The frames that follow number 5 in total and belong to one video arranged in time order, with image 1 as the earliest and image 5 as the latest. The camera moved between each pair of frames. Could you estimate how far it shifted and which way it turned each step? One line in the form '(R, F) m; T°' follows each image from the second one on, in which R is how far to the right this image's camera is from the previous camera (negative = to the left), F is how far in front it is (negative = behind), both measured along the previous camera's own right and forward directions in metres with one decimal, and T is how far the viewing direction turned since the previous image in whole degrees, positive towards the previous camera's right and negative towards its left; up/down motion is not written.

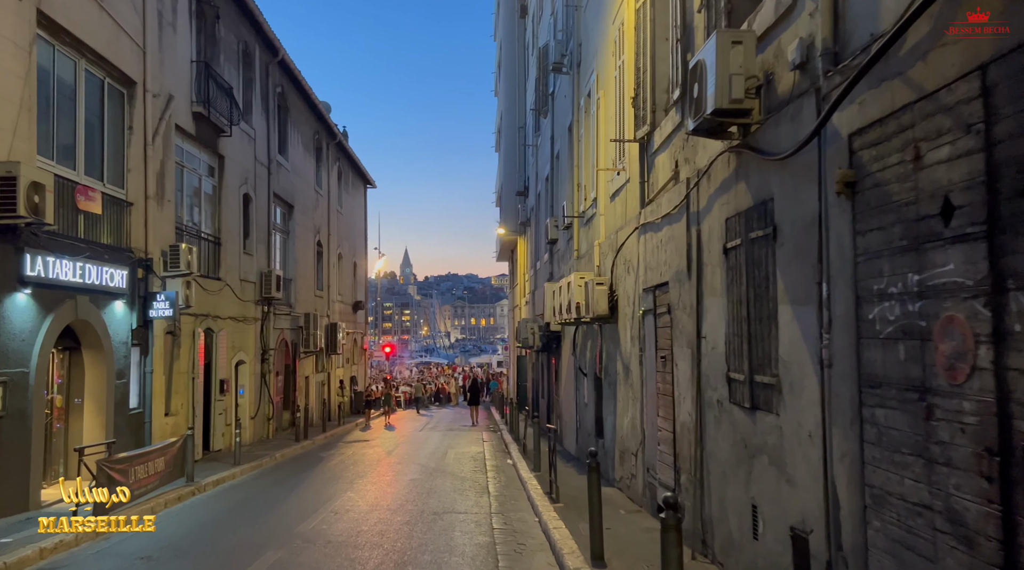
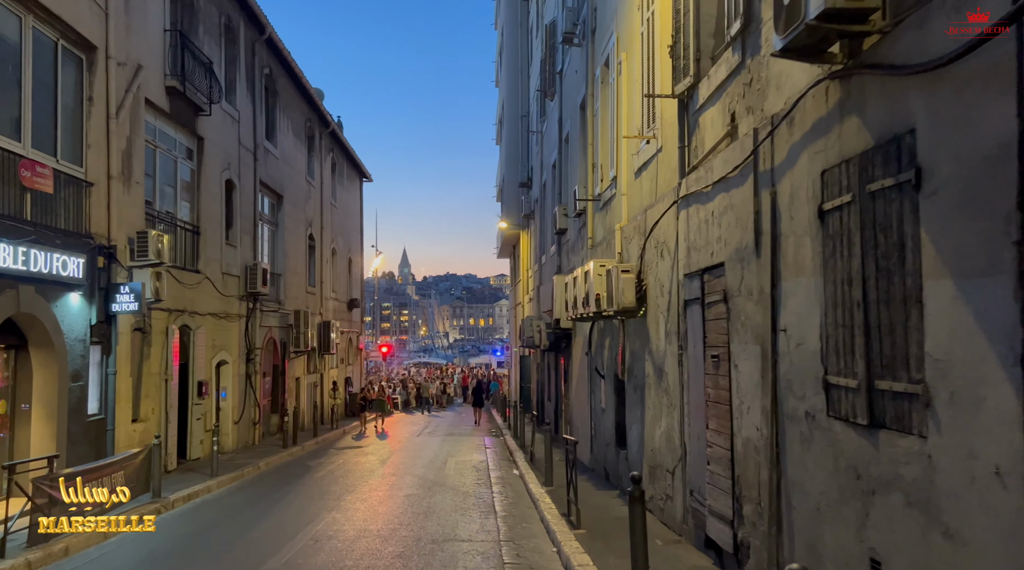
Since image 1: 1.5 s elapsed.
(-0.1, +1.6) m; 0°
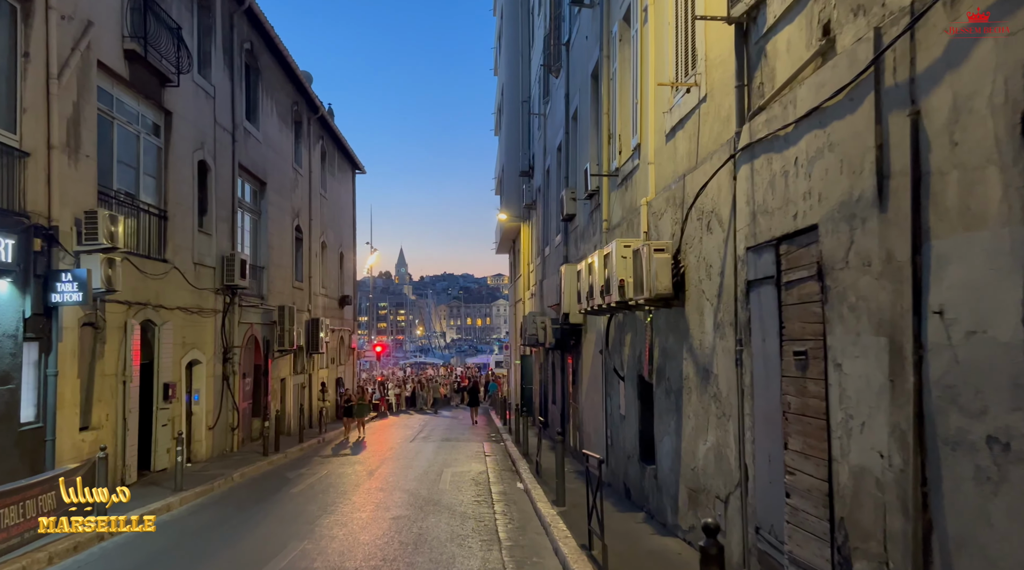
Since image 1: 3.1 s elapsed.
(-0.1, +1.8) m; 0°
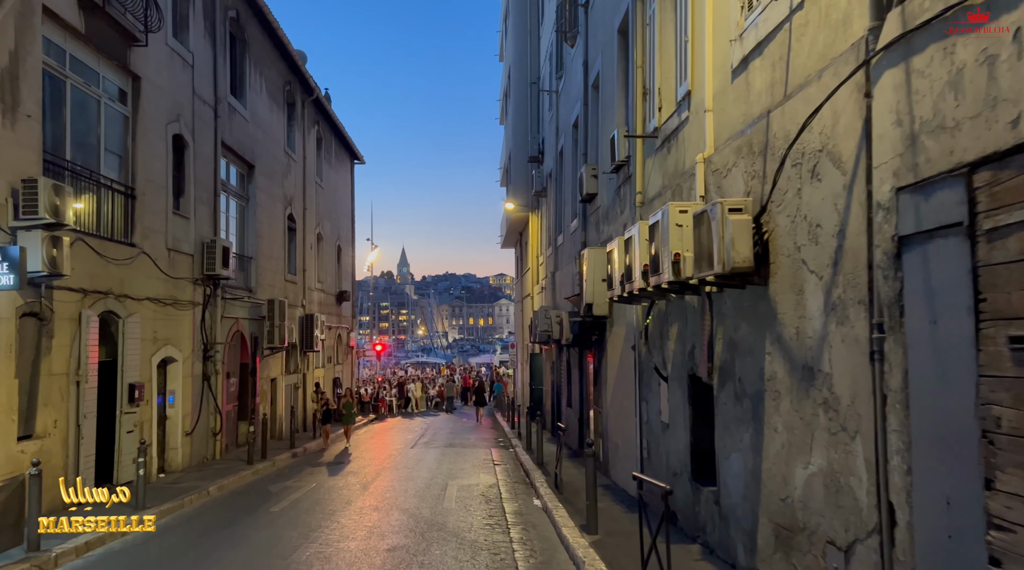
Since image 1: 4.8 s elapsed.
(-0.2, +2.0) m; 0°
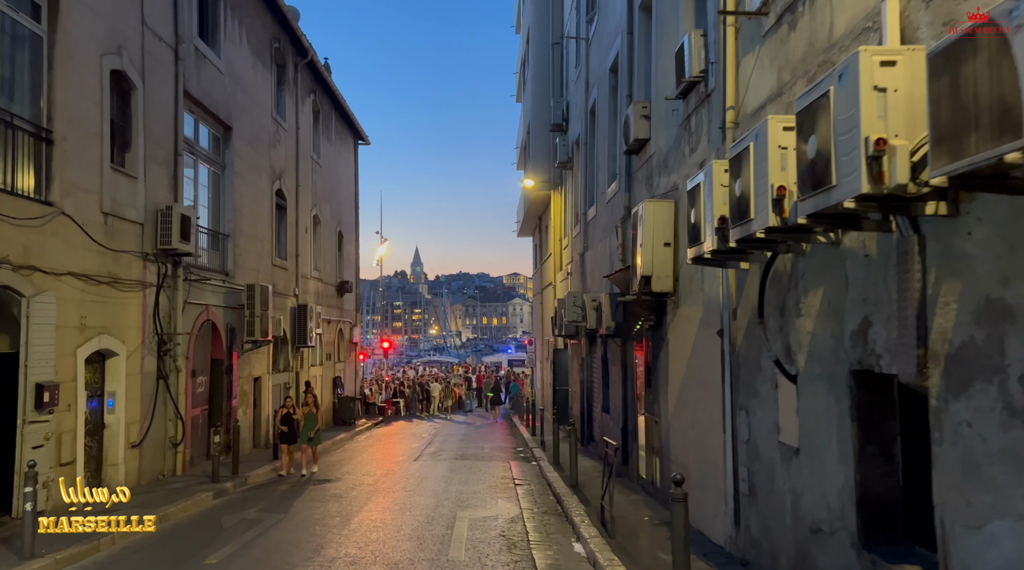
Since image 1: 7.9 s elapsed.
(-0.2, +3.4) m; -1°
